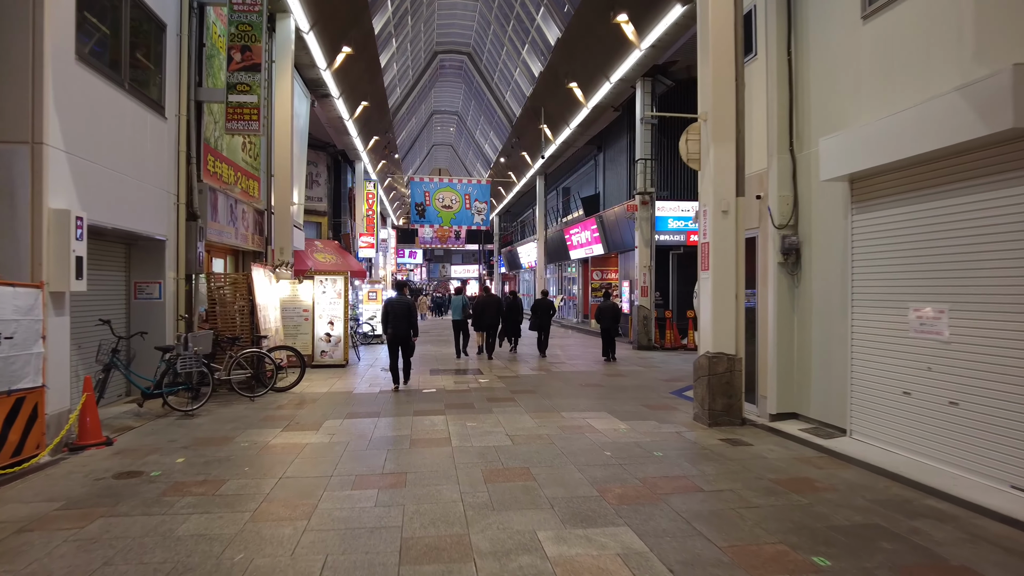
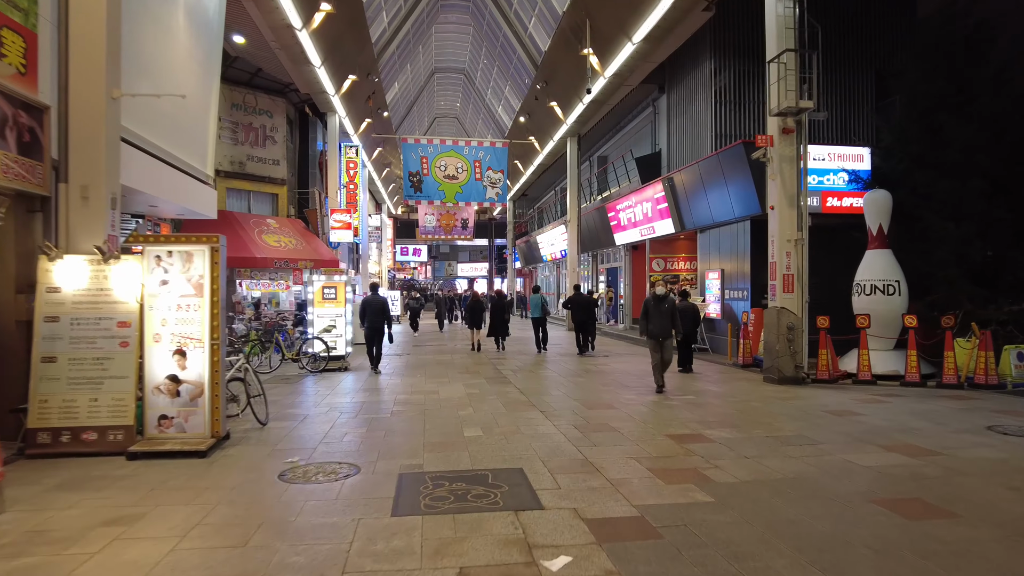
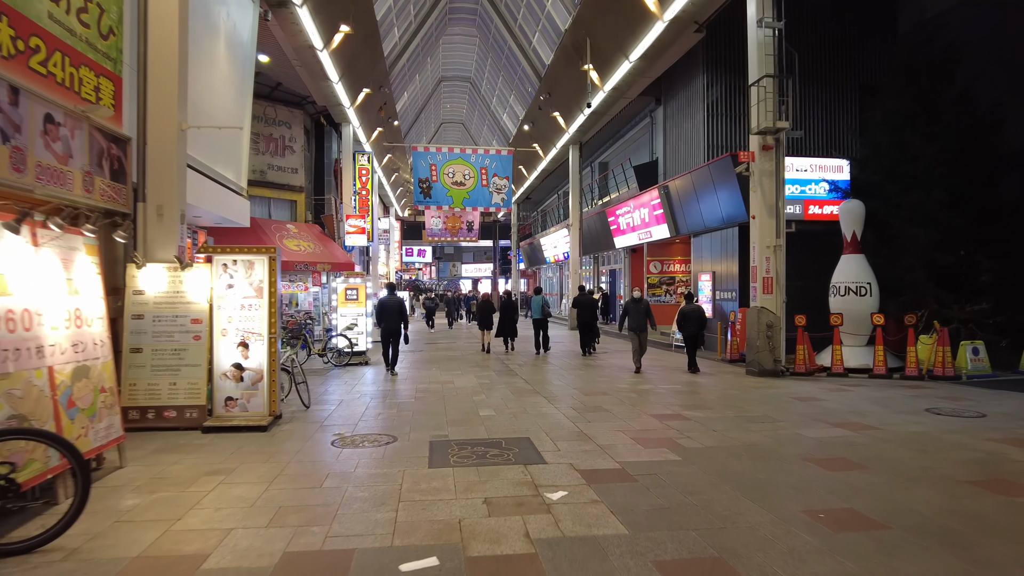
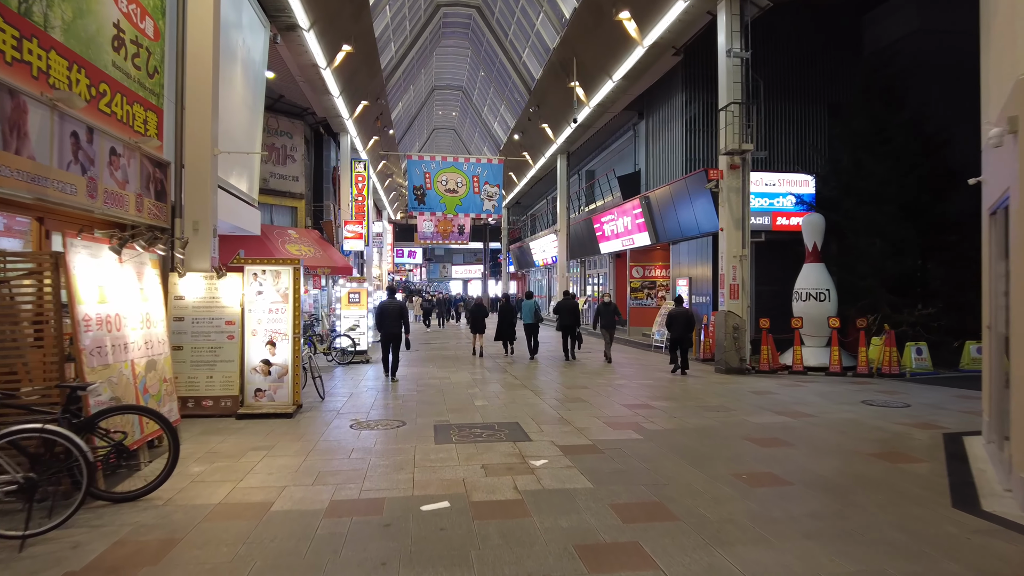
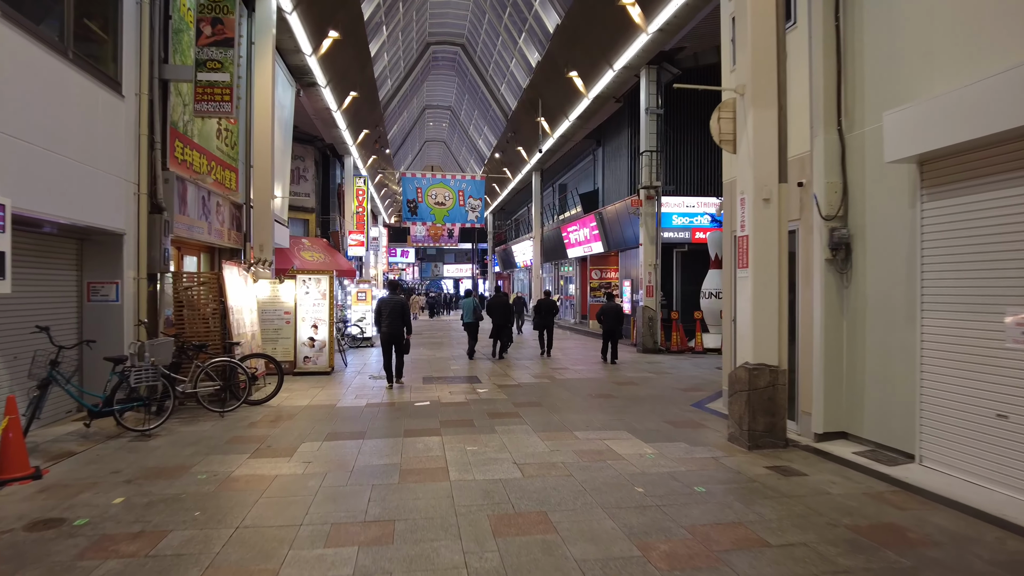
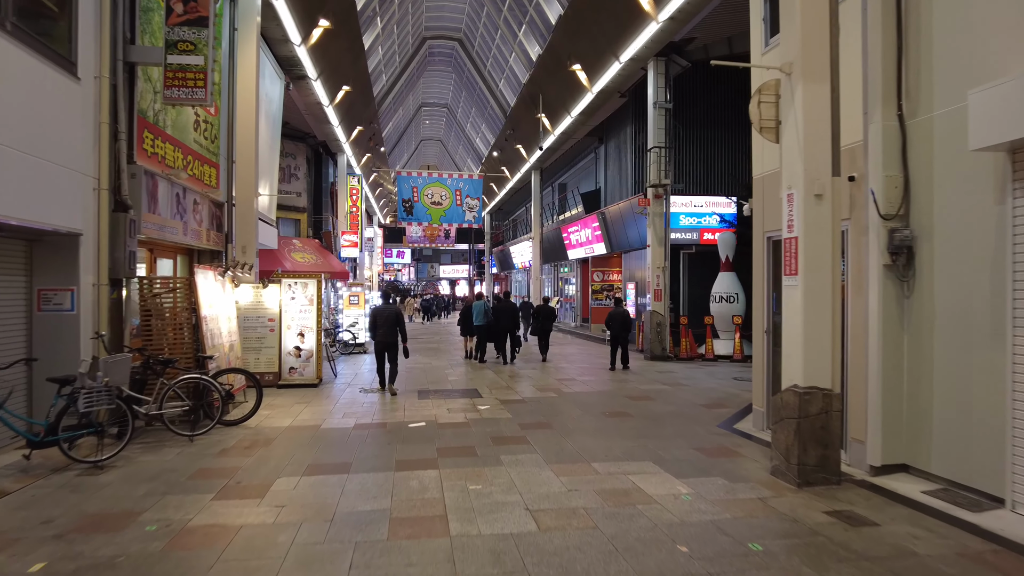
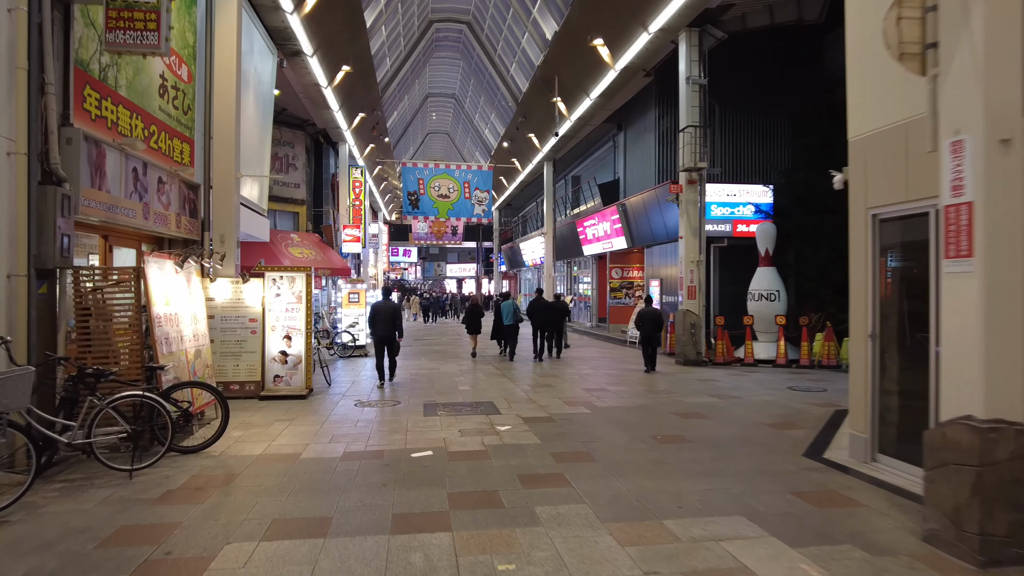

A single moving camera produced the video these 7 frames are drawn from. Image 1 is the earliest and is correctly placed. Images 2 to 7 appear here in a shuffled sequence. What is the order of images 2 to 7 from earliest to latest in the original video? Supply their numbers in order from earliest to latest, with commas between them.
5, 6, 7, 4, 3, 2
